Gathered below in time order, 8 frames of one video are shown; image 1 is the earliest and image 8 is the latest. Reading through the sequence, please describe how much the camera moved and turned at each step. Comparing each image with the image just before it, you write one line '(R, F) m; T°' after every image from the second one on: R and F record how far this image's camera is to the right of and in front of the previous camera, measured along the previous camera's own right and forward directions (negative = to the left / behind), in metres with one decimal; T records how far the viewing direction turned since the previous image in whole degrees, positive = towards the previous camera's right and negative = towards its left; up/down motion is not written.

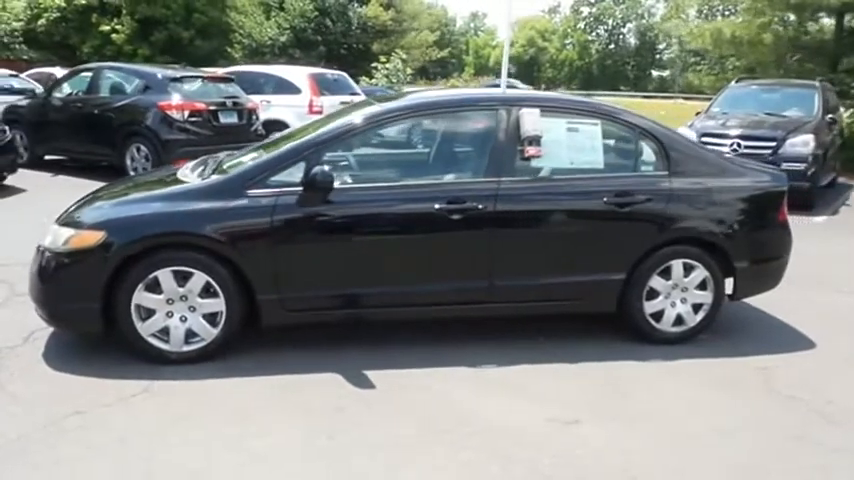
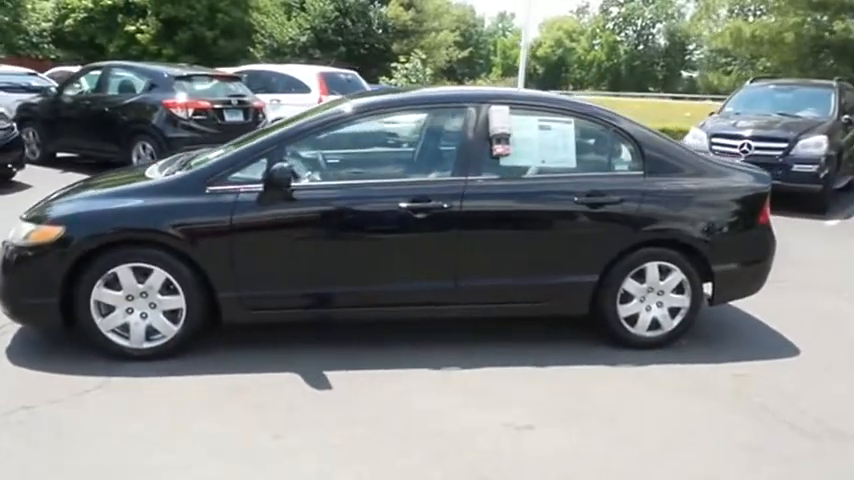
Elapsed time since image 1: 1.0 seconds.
(+0.5, +0.1) m; -2°
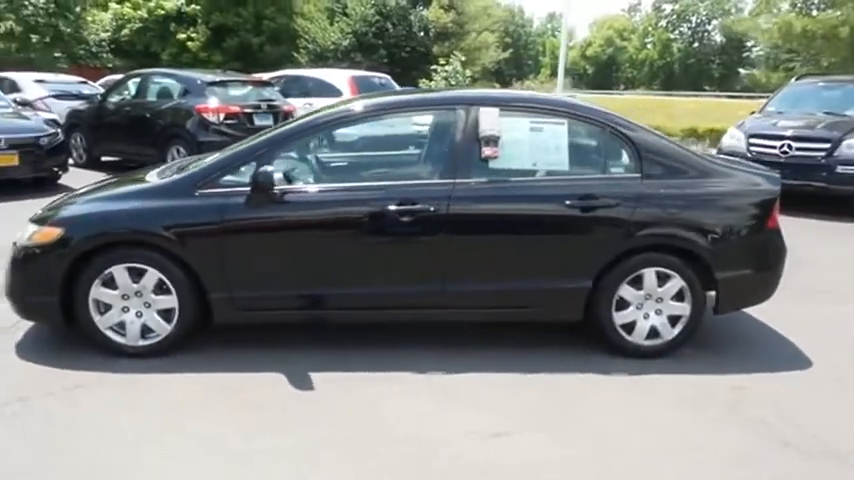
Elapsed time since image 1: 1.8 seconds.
(+0.4, 0.0) m; -4°
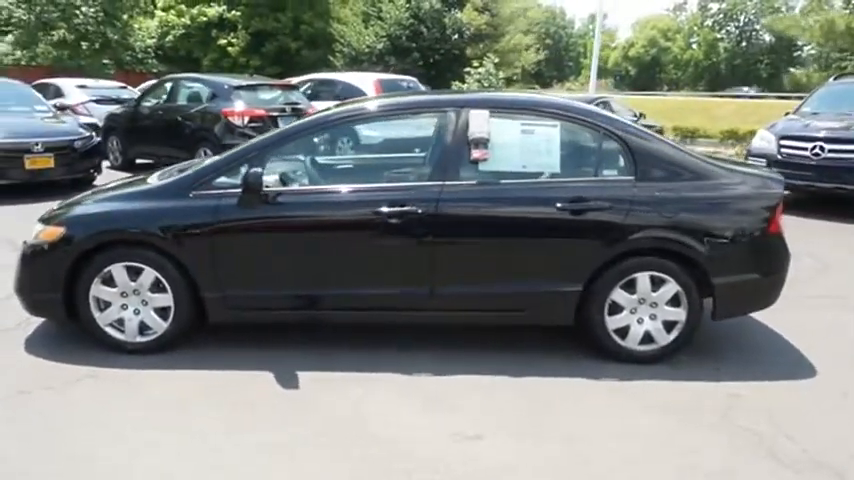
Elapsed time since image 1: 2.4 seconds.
(+0.4, 0.0) m; -3°
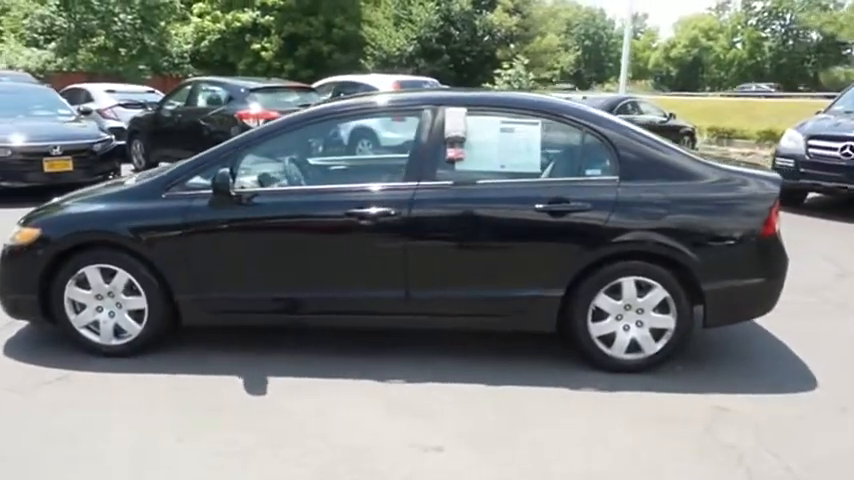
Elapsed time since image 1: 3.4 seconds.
(+0.5, +0.2) m; -3°
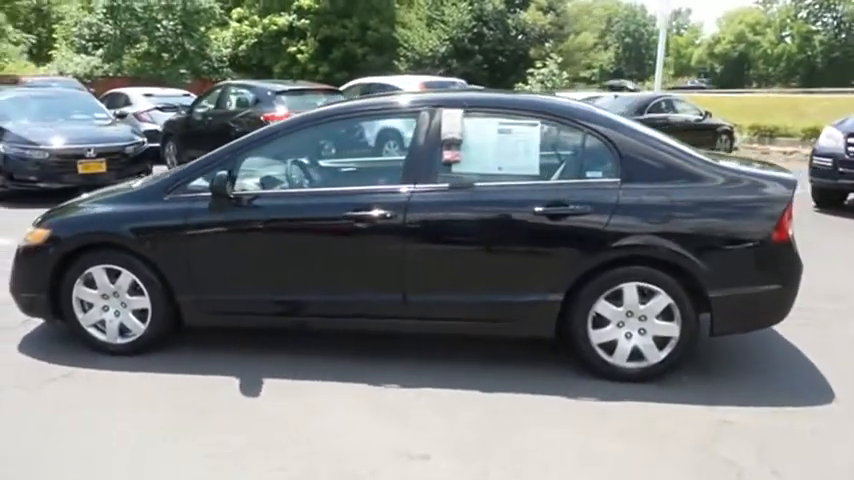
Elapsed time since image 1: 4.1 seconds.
(+0.3, +0.1) m; -3°
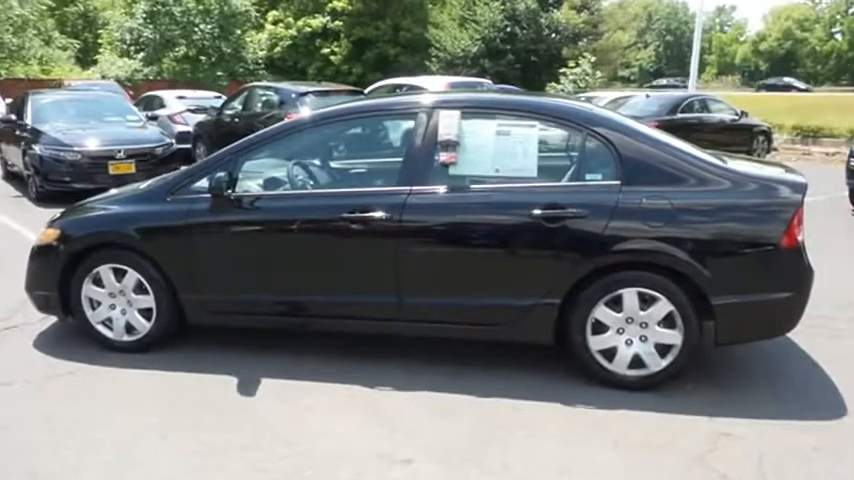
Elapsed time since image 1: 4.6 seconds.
(+0.3, 0.0) m; -3°
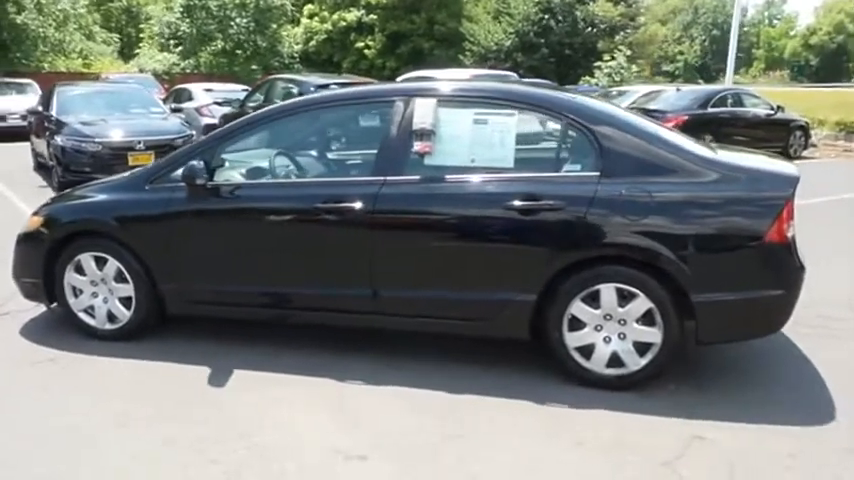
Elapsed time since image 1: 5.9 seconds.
(+0.4, +0.1) m; -3°
